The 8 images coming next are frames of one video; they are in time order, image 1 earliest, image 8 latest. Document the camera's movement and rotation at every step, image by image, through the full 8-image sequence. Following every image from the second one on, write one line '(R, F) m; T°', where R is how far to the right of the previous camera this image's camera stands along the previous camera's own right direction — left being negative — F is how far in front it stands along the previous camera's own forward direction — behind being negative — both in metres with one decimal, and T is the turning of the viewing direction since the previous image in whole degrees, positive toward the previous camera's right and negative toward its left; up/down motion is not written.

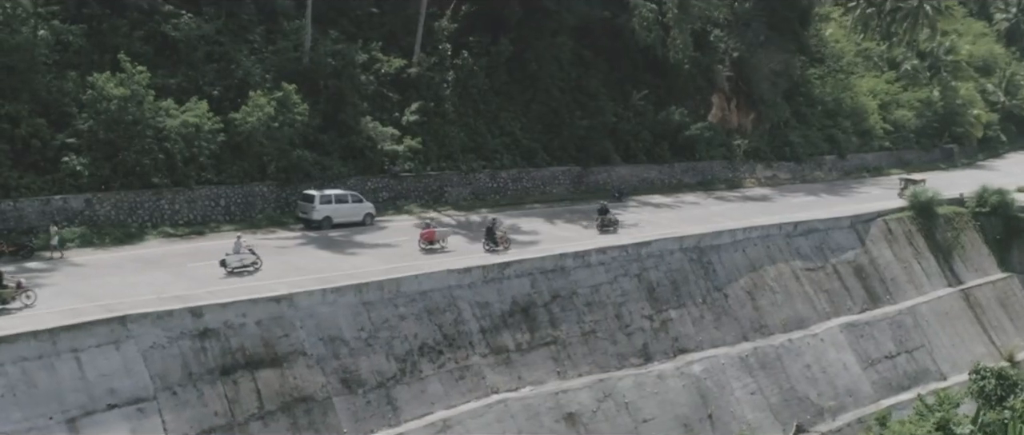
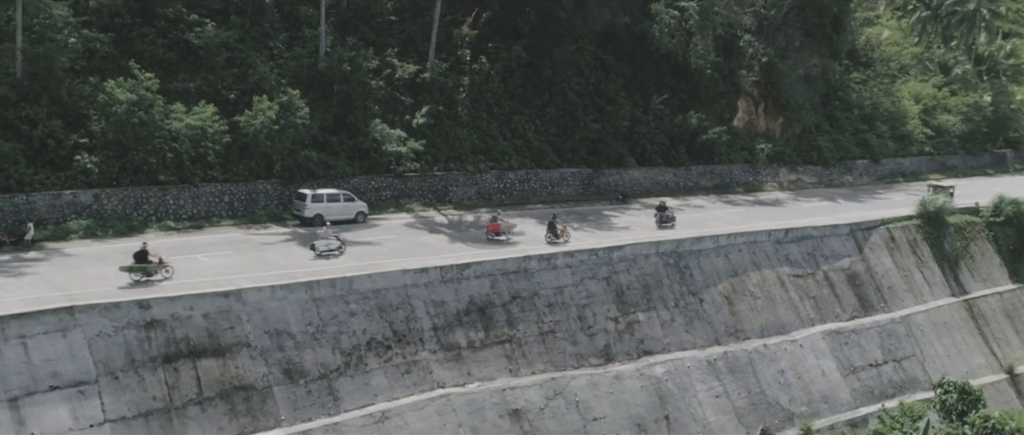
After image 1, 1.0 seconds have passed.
(+3.0, -0.8) m; -5°
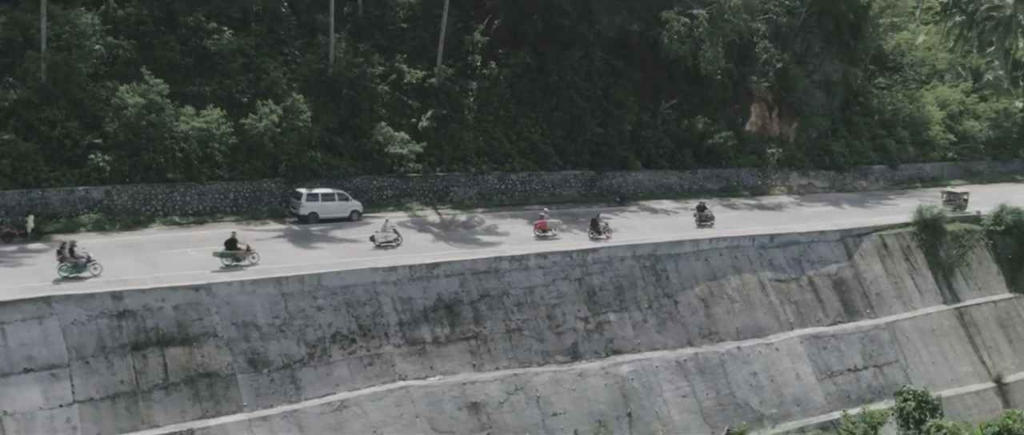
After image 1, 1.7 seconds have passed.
(+2.4, -0.9) m; -4°
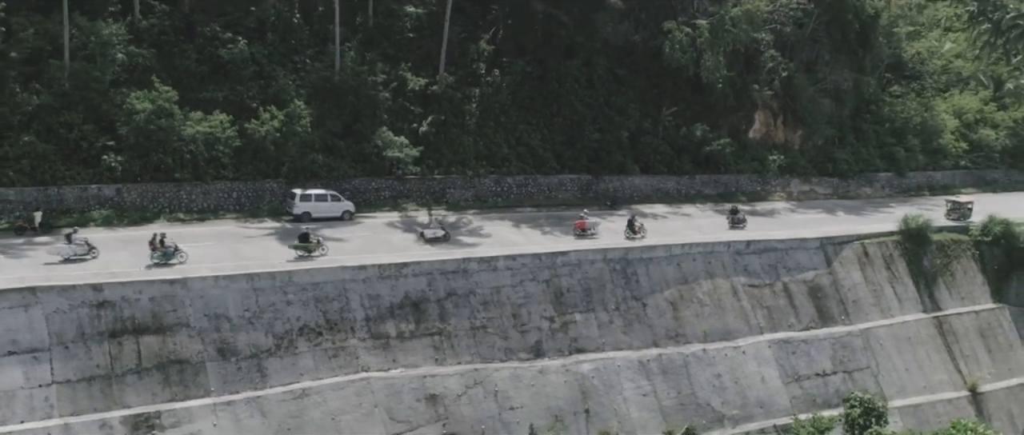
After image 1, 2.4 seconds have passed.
(+2.5, -1.2) m; -4°
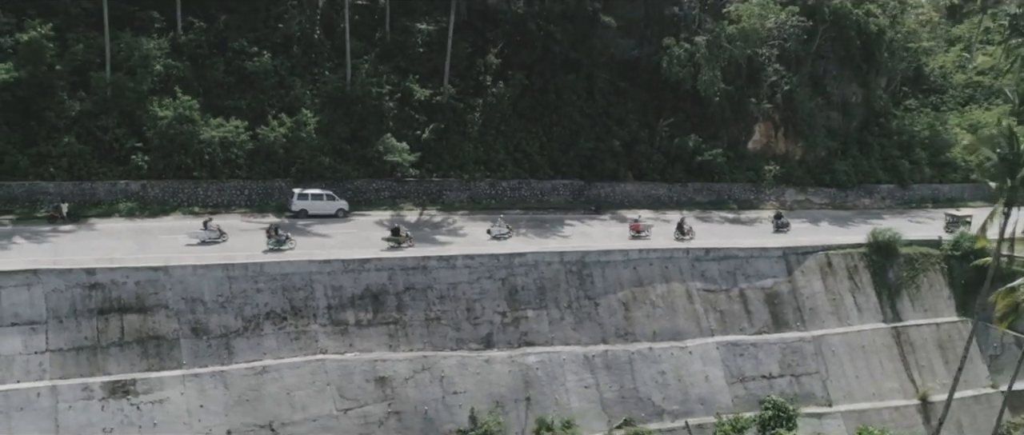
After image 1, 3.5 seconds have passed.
(+4.2, -2.3) m; -6°
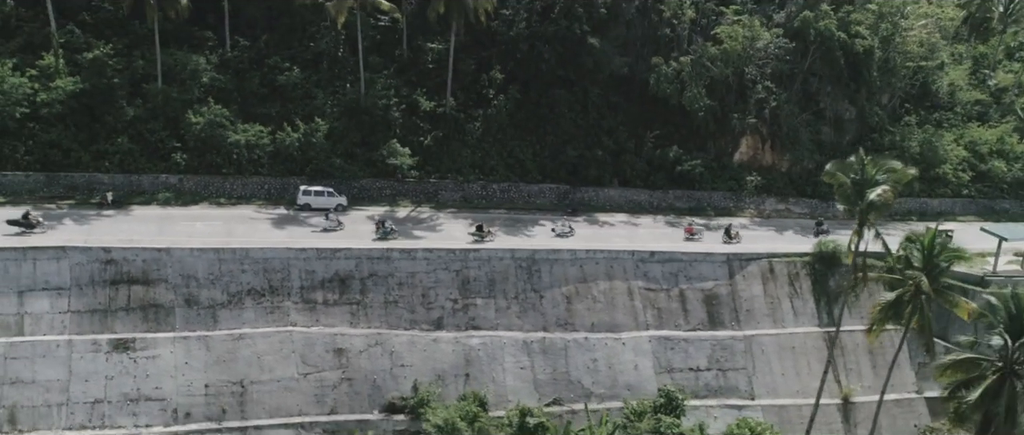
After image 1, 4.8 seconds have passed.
(+5.9, -3.7) m; -8°
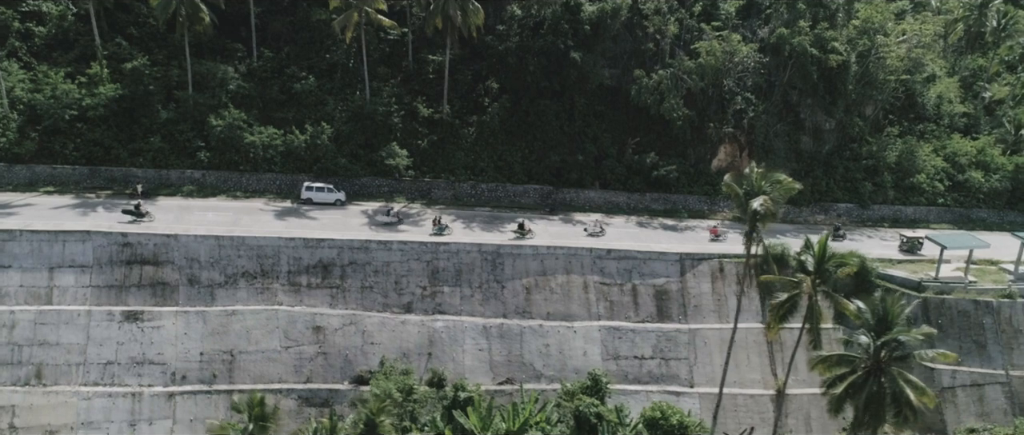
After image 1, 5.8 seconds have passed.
(+4.7, -3.6) m; -5°
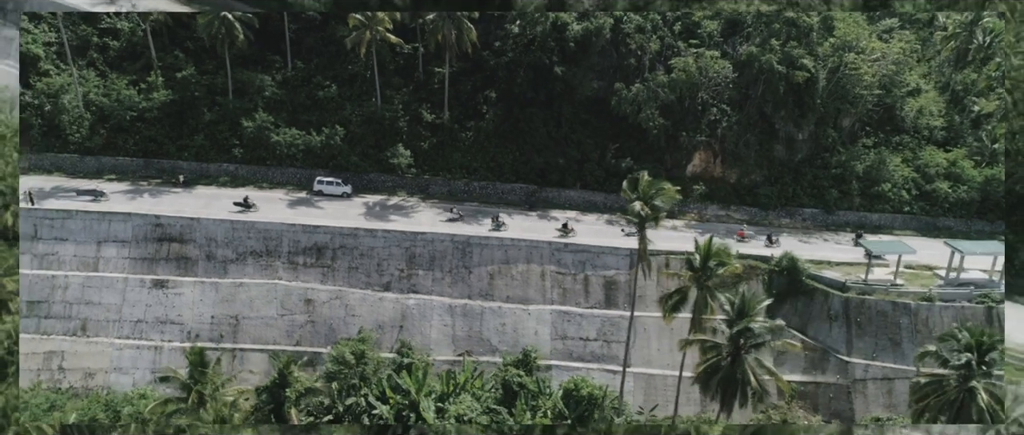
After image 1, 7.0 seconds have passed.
(+6.6, -5.1) m; -7°
